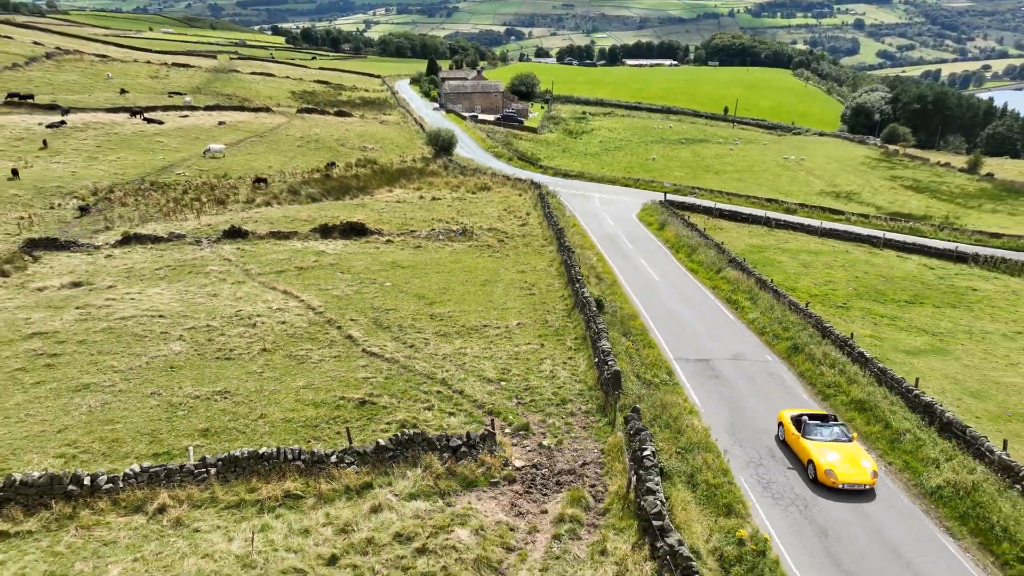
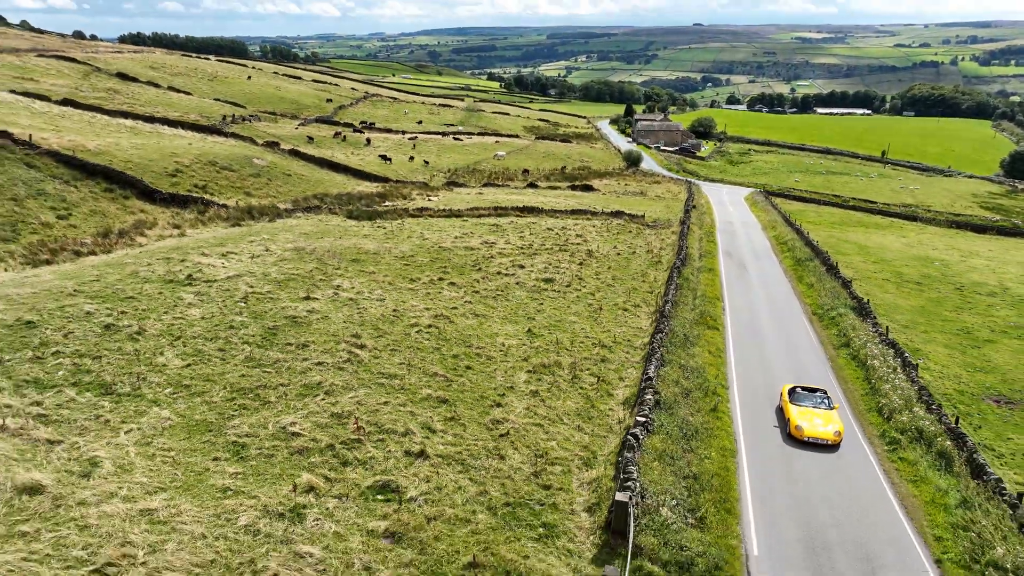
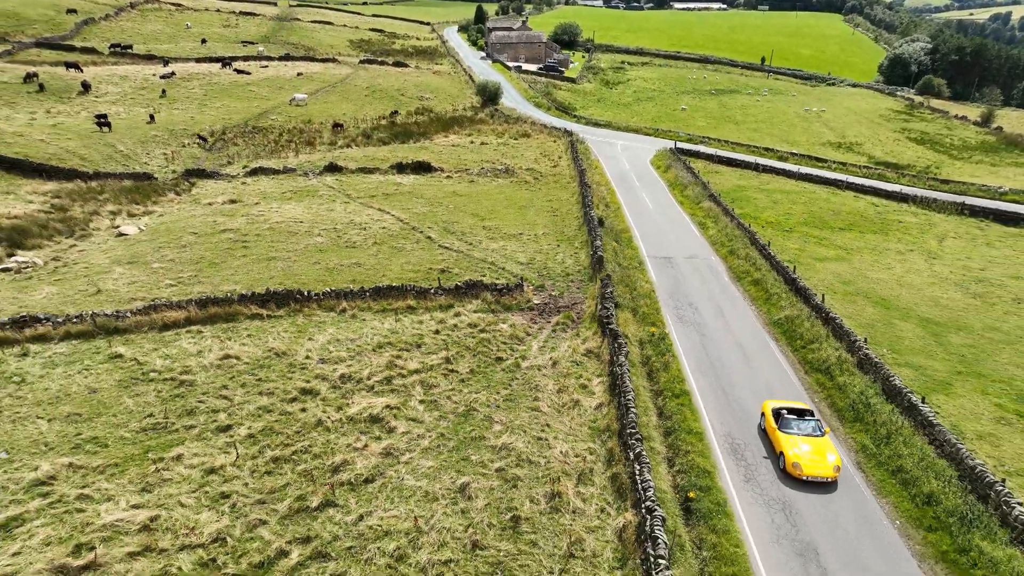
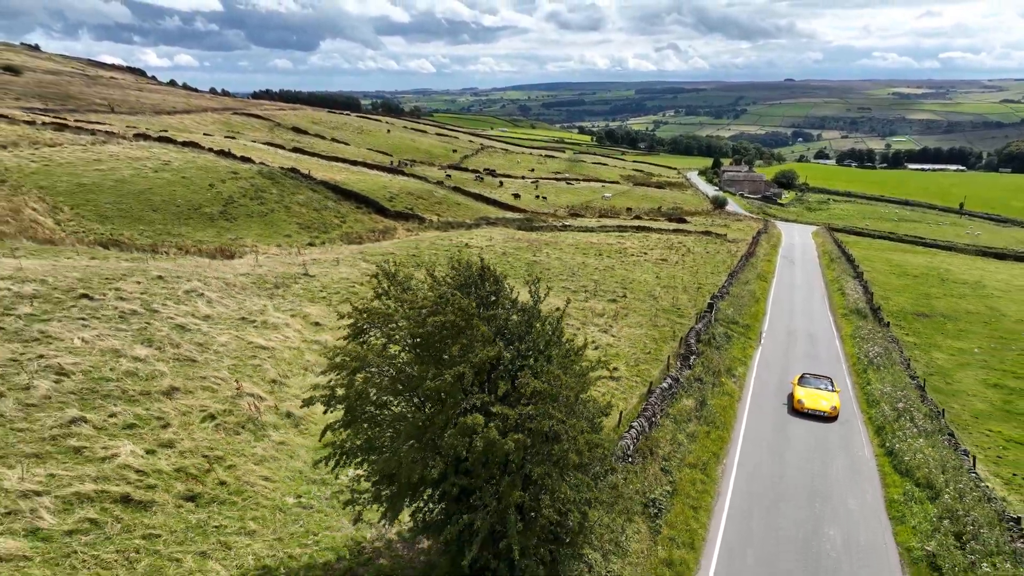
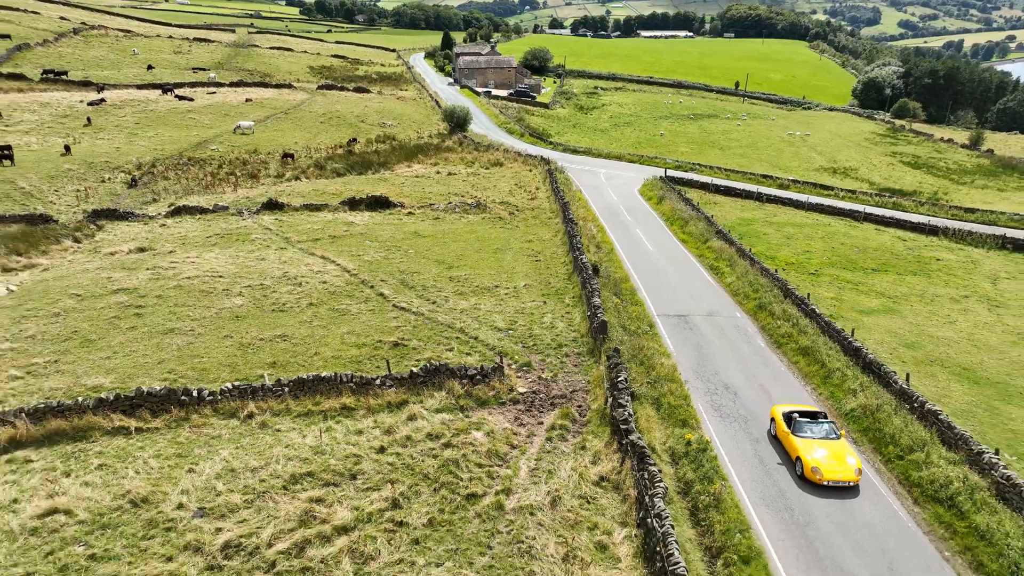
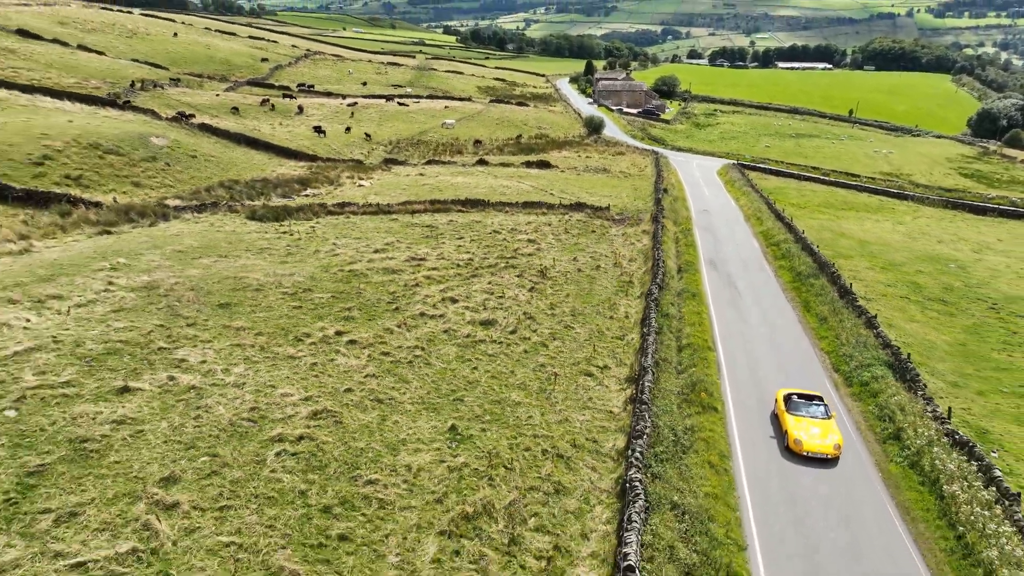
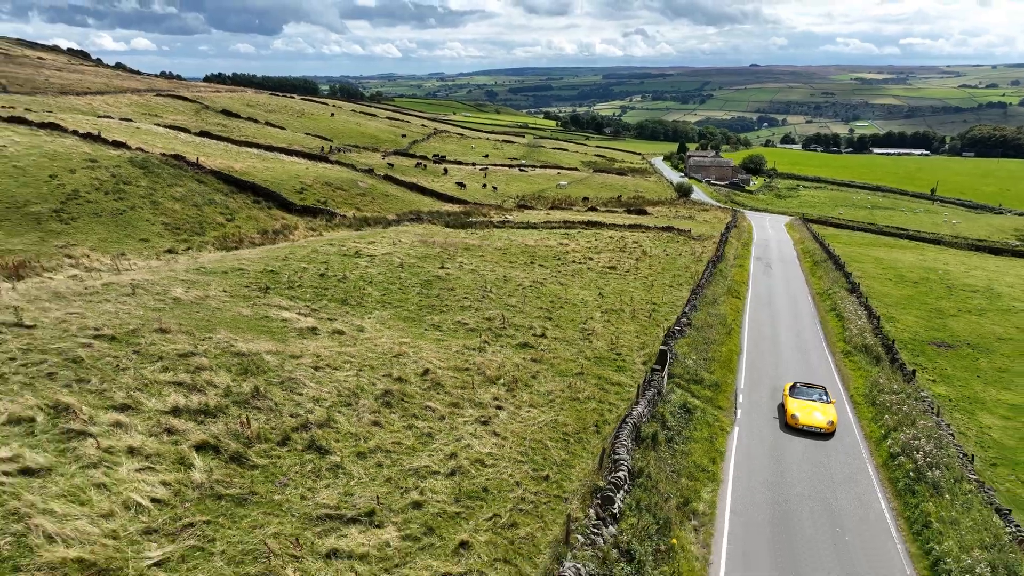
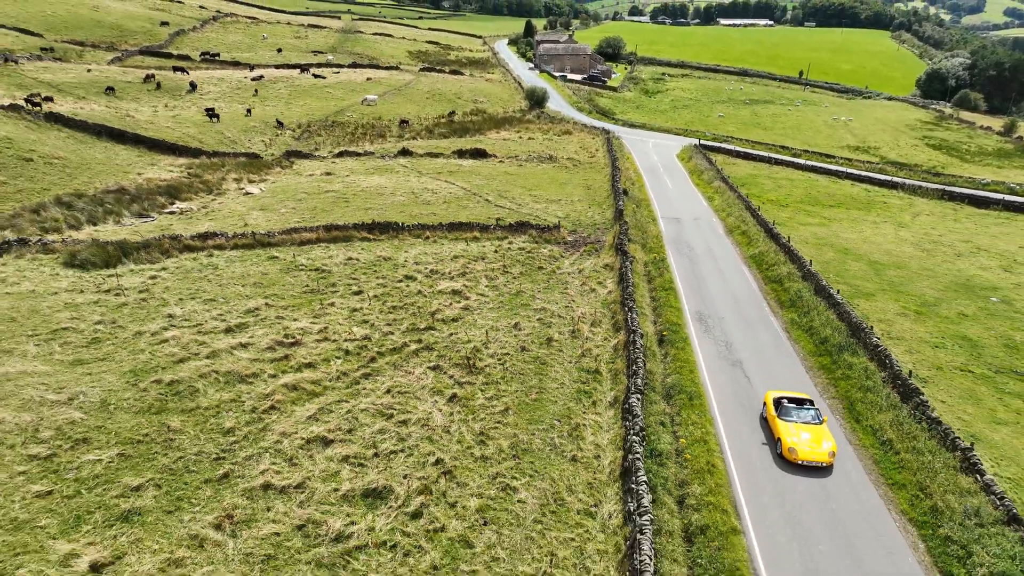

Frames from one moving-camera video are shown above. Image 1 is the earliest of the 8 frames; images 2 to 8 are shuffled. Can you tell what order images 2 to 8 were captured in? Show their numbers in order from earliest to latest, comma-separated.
5, 3, 8, 6, 2, 7, 4
